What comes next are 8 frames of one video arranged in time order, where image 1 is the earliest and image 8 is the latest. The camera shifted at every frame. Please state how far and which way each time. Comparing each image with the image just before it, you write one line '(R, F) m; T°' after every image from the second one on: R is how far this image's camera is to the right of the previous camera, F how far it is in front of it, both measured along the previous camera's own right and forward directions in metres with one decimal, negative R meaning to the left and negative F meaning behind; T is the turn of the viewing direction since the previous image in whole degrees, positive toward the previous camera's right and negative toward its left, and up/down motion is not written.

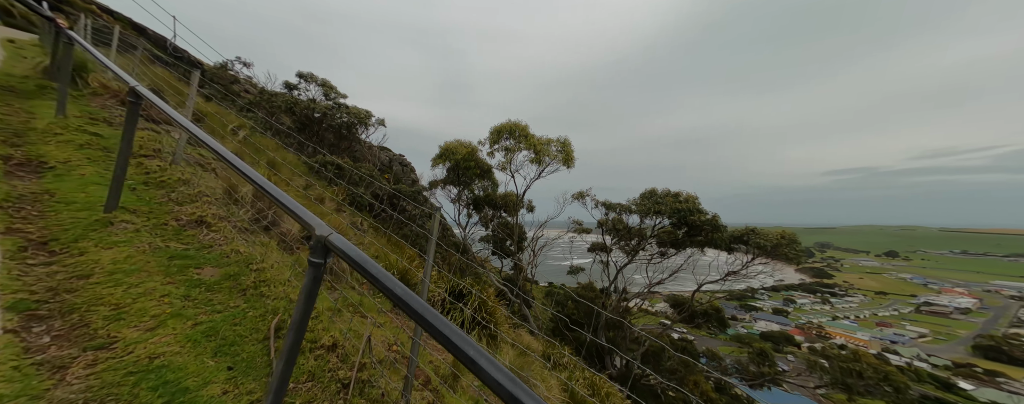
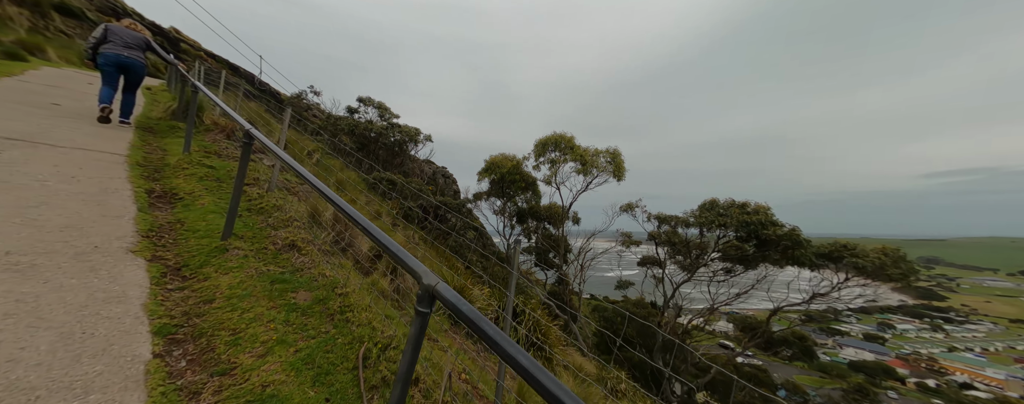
(-0.3, +0.1) m; -8°
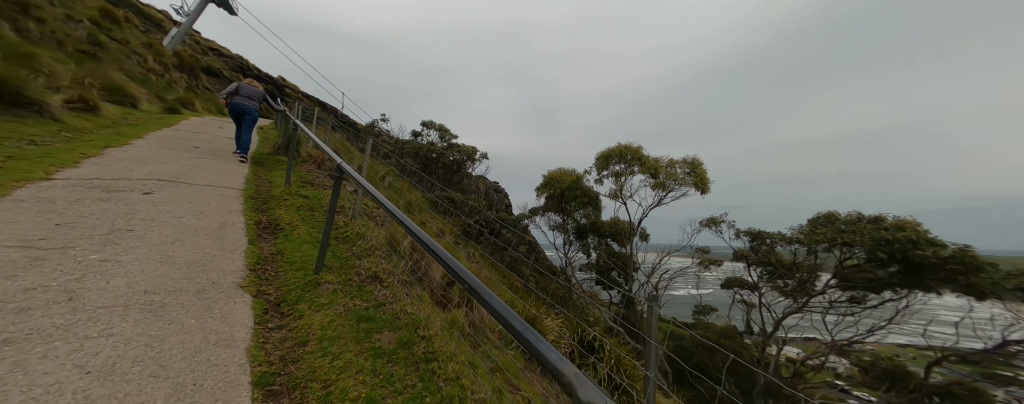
(-0.4, +0.3) m; -10°
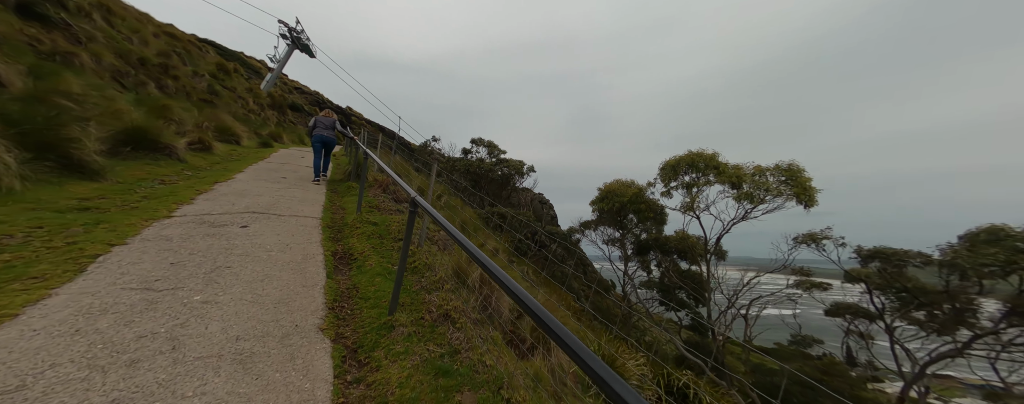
(-0.3, +0.3) m; -9°
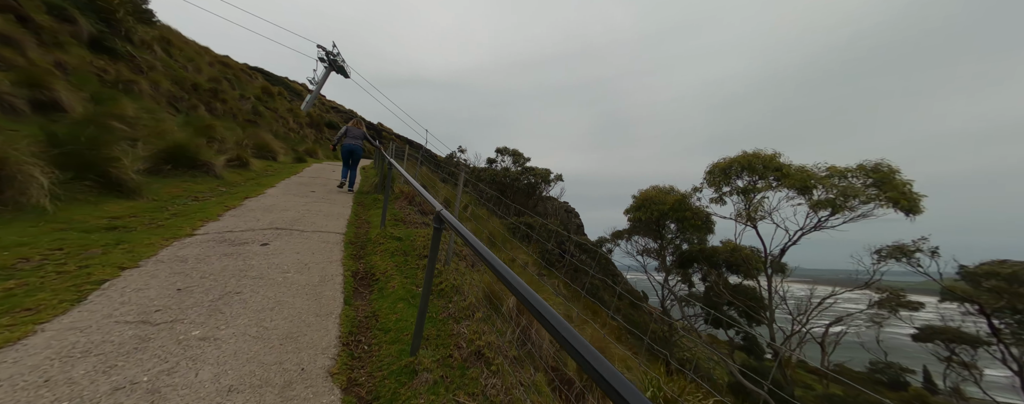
(-0.1, +0.4) m; -5°
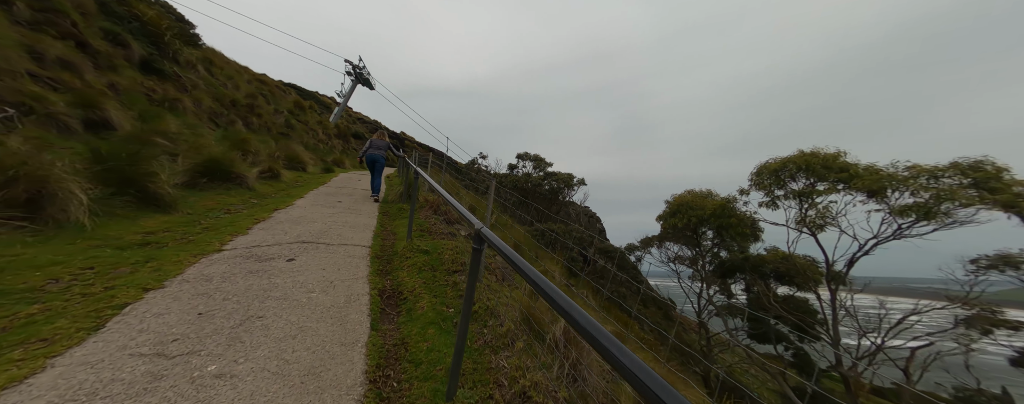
(-0.2, +0.3) m; -4°
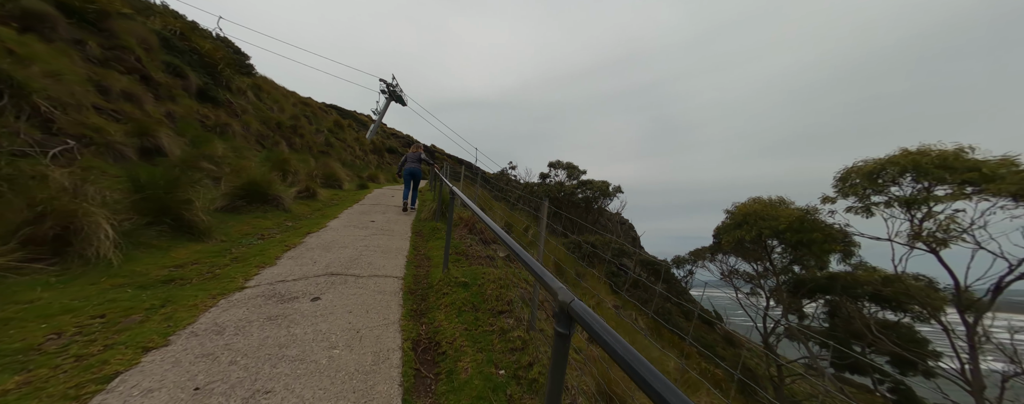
(-0.2, +0.5) m; -6°
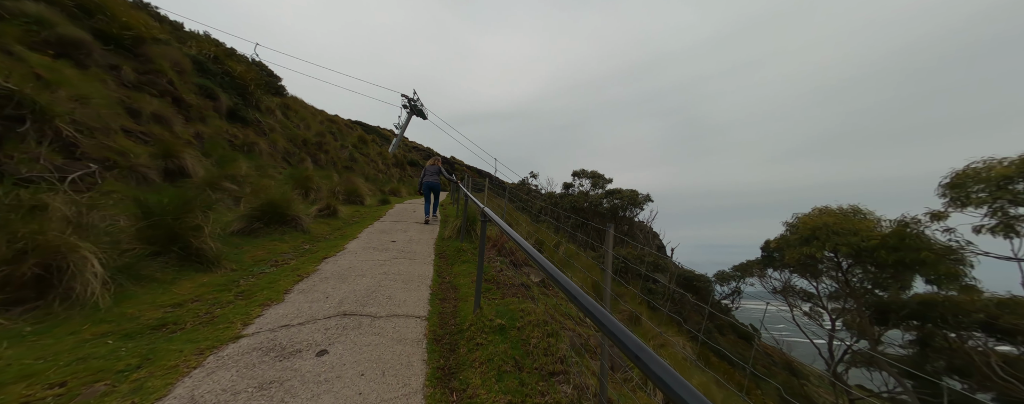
(-0.2, +0.5) m; -4°
